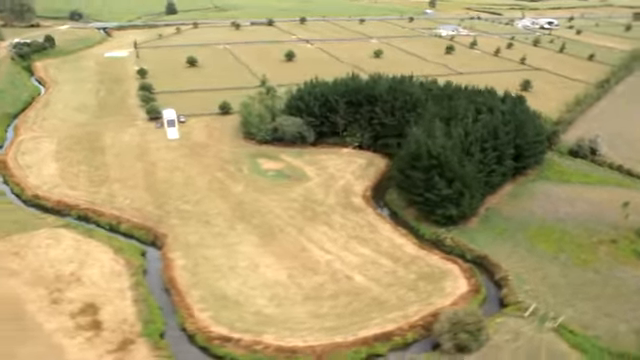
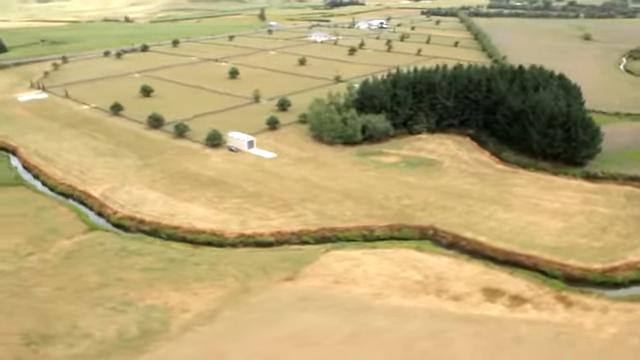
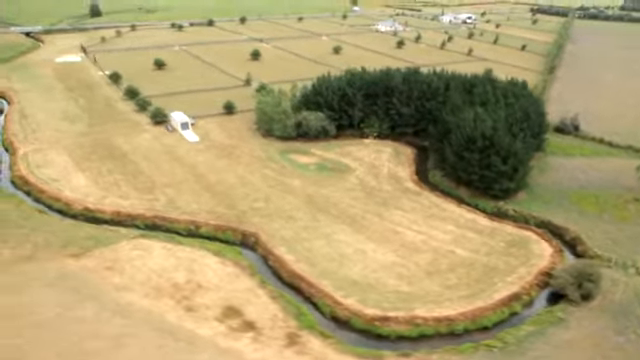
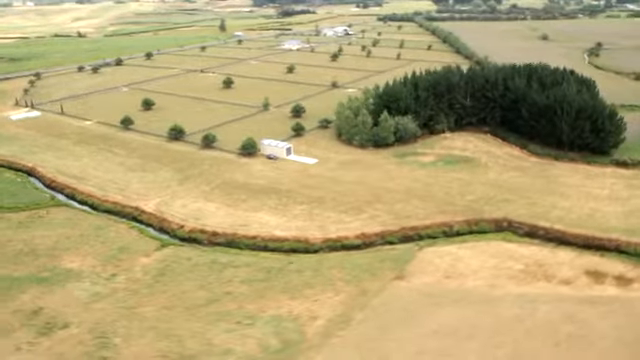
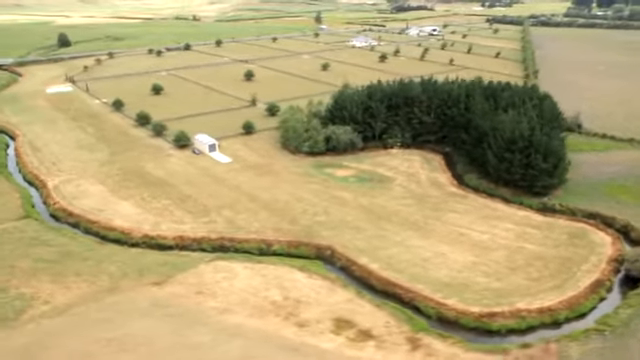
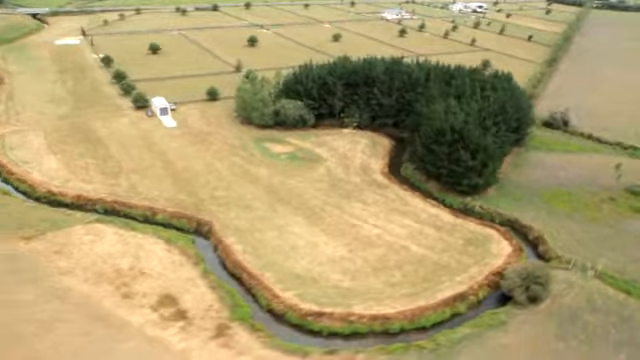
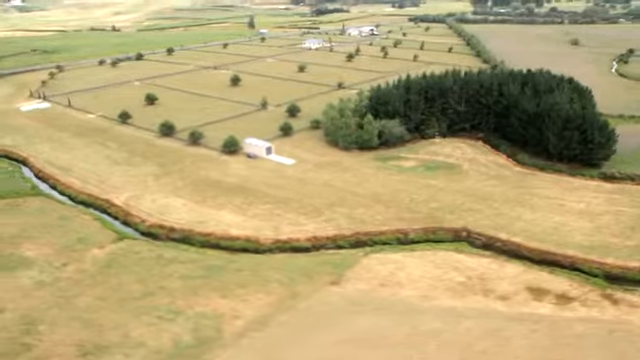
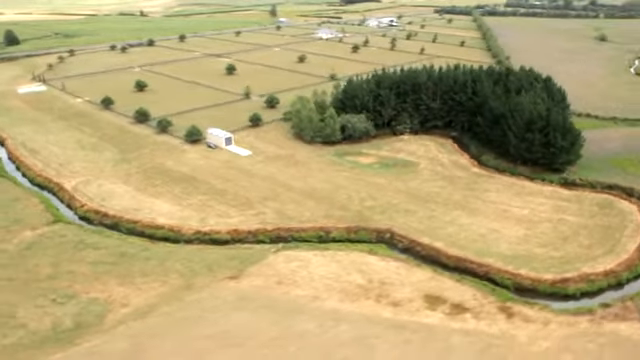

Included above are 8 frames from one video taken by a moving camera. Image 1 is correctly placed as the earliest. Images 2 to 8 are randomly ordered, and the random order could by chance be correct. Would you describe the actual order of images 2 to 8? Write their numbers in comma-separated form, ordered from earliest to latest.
6, 3, 5, 8, 2, 7, 4
